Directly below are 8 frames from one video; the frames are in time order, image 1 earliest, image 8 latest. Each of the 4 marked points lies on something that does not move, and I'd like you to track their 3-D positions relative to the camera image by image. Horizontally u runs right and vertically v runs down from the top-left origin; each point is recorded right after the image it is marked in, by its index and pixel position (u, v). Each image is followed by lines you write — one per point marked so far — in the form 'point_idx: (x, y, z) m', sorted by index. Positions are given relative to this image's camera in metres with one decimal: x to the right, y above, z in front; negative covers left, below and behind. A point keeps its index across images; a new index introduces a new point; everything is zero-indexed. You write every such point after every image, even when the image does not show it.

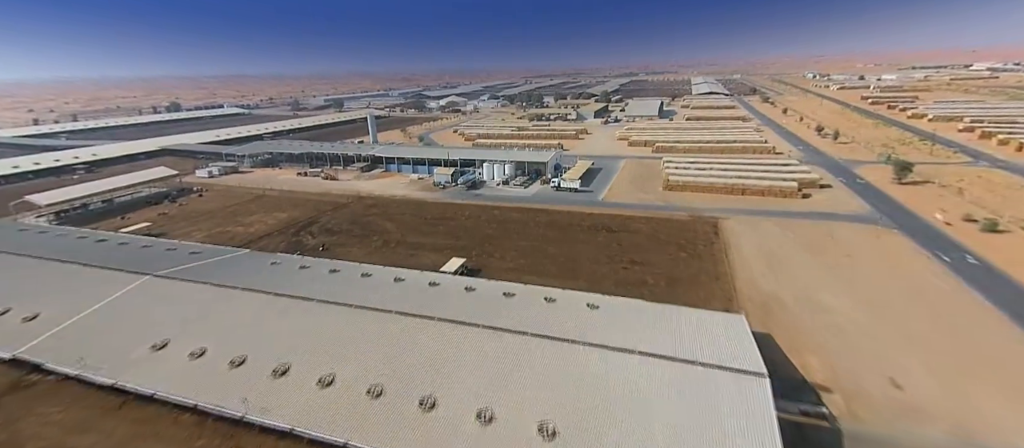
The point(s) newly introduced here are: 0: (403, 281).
0: (-3.8, -2.0, +14.9) m
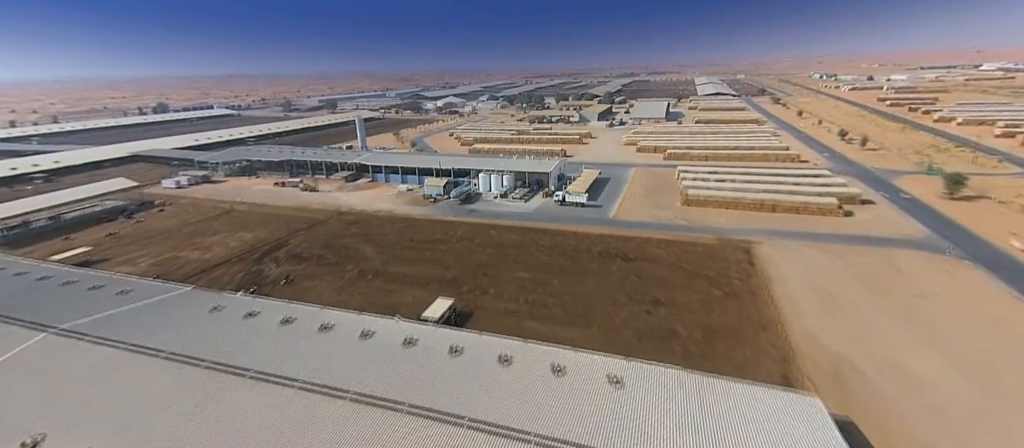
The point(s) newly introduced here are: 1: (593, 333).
0: (-3.8, -3.2, +11.7) m
1: (+2.6, -3.4, +13.5) m
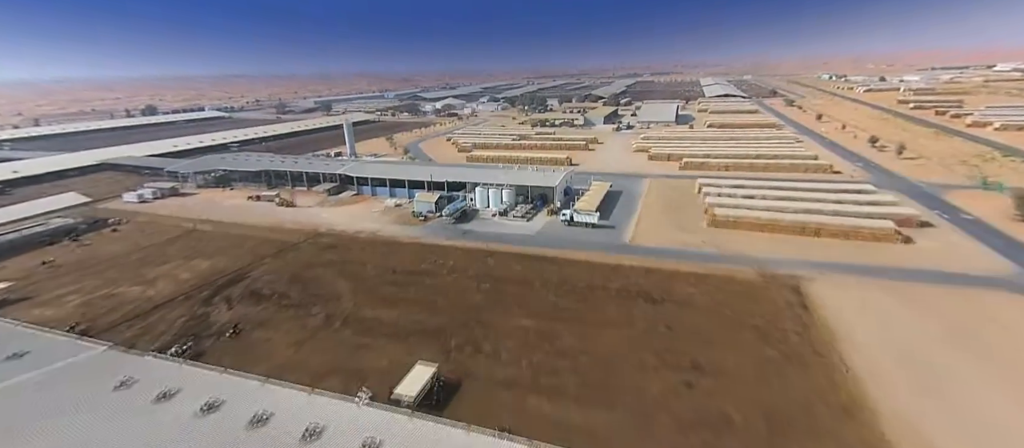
0: (-3.8, -4.3, +8.5) m
1: (+2.6, -4.6, +10.2) m
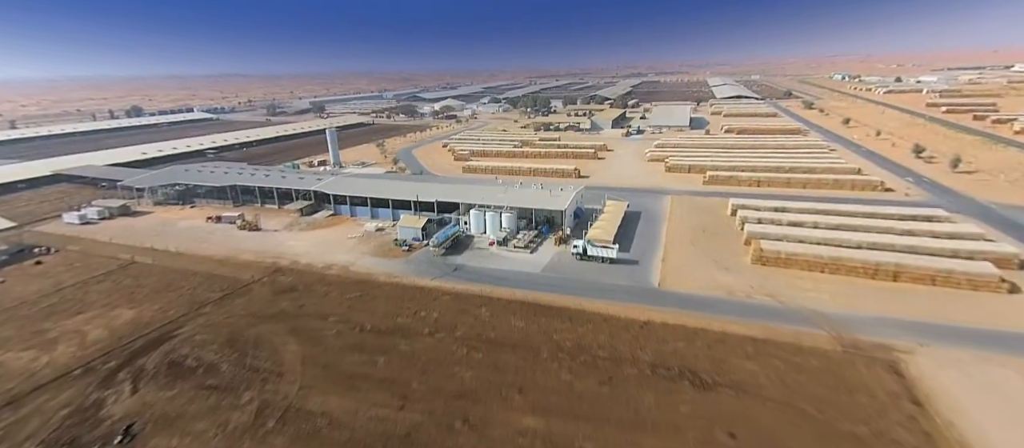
0: (-3.9, -5.8, +4.7) m
1: (+2.5, -6.1, +6.4) m
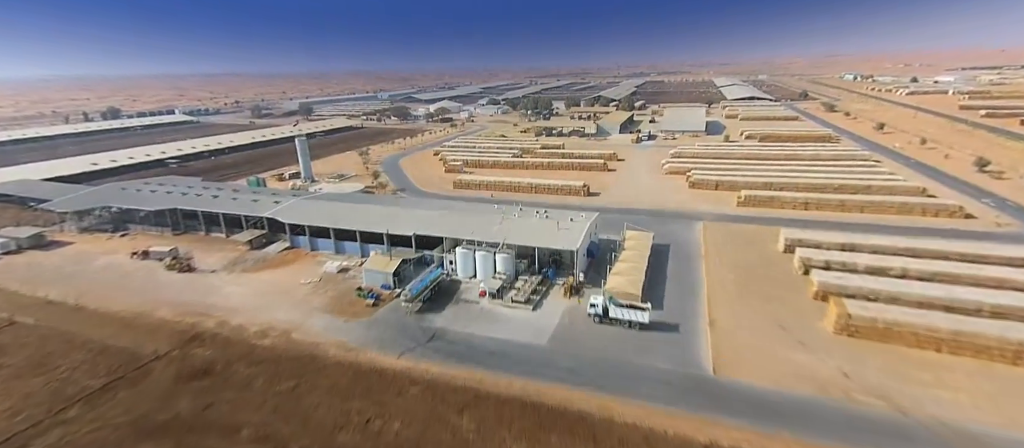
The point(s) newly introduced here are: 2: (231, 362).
0: (-4.0, -7.5, +0.1) m
1: (+2.4, -7.7, +1.8) m
2: (-8.2, -4.0, +12.7) m
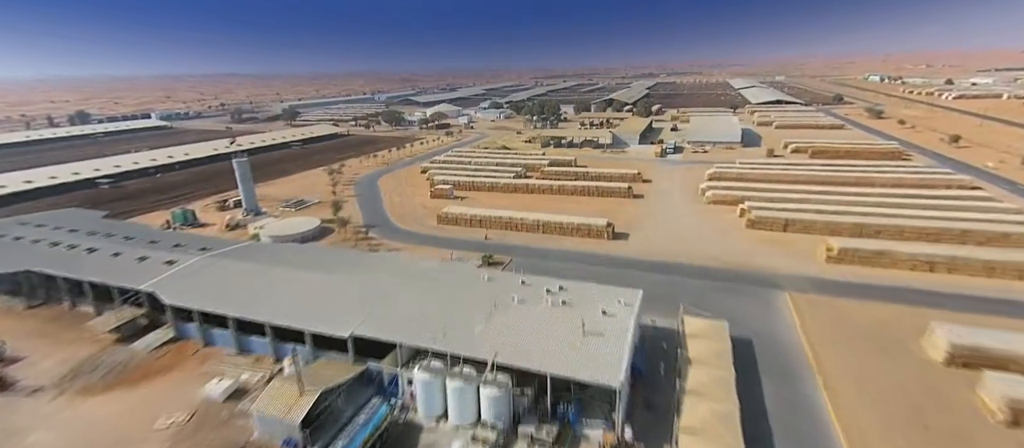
0: (-4.3, -9.9, -6.7) m
1: (+2.2, -10.2, -5.1) m
2: (-8.3, -6.5, +5.9) m
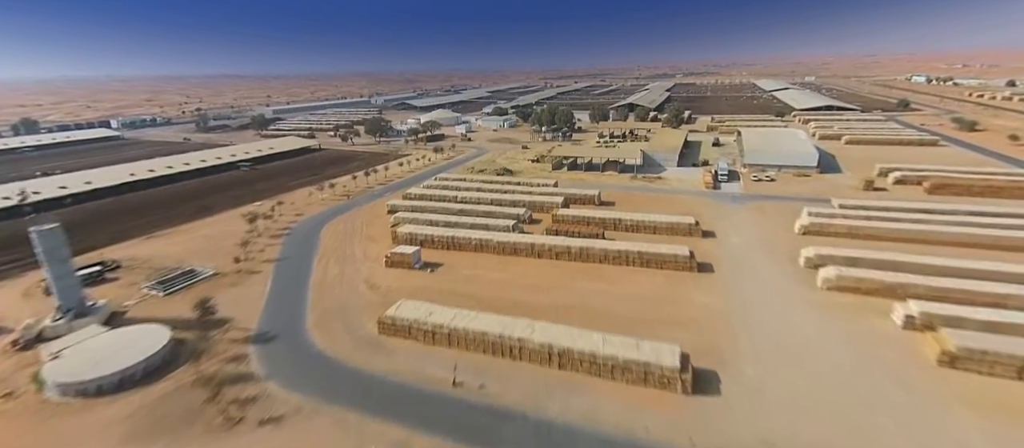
0: (-5.1, -13.5, -16.2) m
1: (+1.4, -13.8, -14.7) m
2: (-8.9, -10.0, -3.5) m
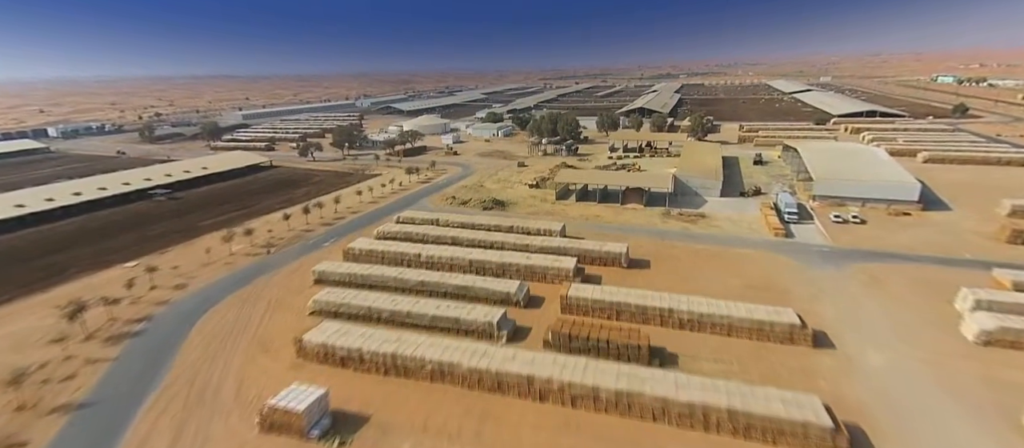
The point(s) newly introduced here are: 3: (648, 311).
0: (-5.4, -16.5, -24.6) m
1: (+1.0, -16.8, -23.1) m
2: (-9.3, -13.0, -11.9) m
3: (+4.6, -2.8, +13.8) m
